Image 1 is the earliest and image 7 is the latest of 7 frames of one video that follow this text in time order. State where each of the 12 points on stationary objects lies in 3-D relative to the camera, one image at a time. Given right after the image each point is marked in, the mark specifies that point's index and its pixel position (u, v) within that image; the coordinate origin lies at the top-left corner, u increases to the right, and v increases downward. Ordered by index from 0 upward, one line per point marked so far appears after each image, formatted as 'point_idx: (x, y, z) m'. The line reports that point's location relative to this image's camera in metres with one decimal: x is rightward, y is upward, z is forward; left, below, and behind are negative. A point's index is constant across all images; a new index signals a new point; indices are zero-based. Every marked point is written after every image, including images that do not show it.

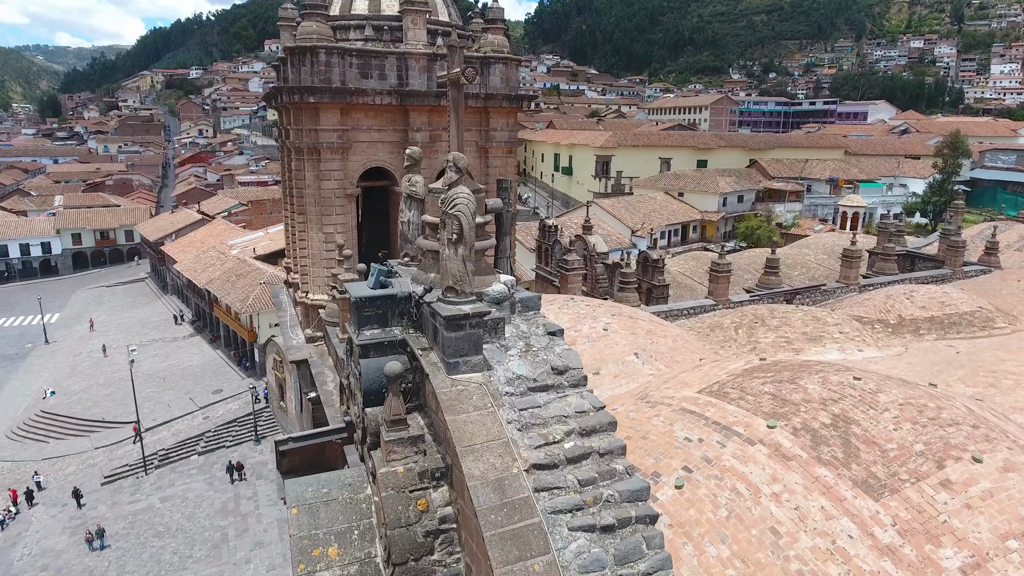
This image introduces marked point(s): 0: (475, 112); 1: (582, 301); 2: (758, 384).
0: (-0.7, +3.3, +15.9) m
1: (+1.3, -0.2, +14.8) m
2: (+2.4, -0.9, +8.4) m
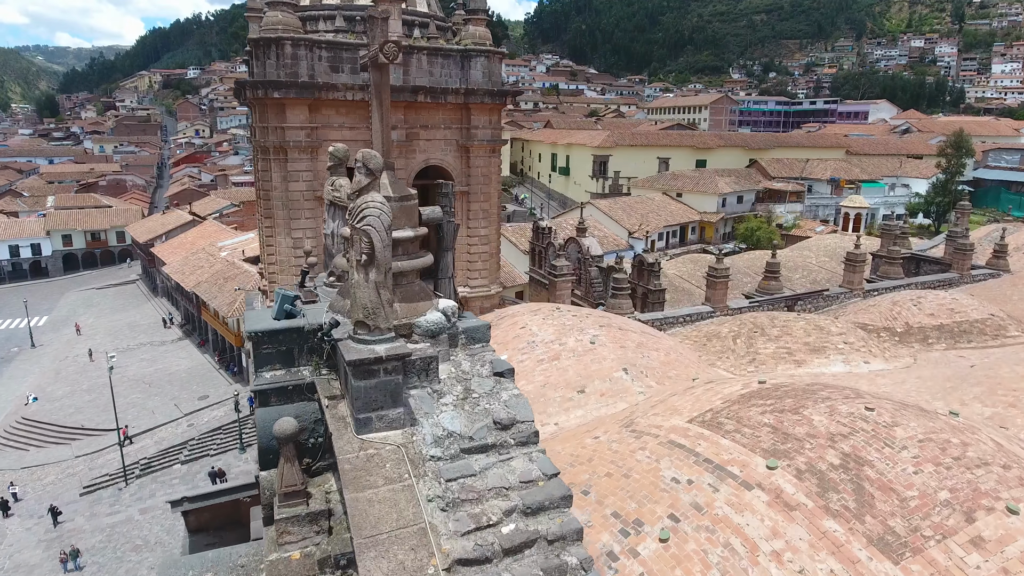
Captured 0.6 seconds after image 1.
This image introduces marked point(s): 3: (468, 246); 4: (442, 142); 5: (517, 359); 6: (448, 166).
0: (-1.0, +3.1, +14.9) m
1: (+1.0, -0.4, +13.8) m
2: (+2.1, -1.1, +7.4) m
3: (-0.8, +0.8, +15.7) m
4: (-1.2, +2.6, +15.0) m
5: (+0.1, -1.0, +12.3) m
6: (-1.2, +2.2, +15.2) m
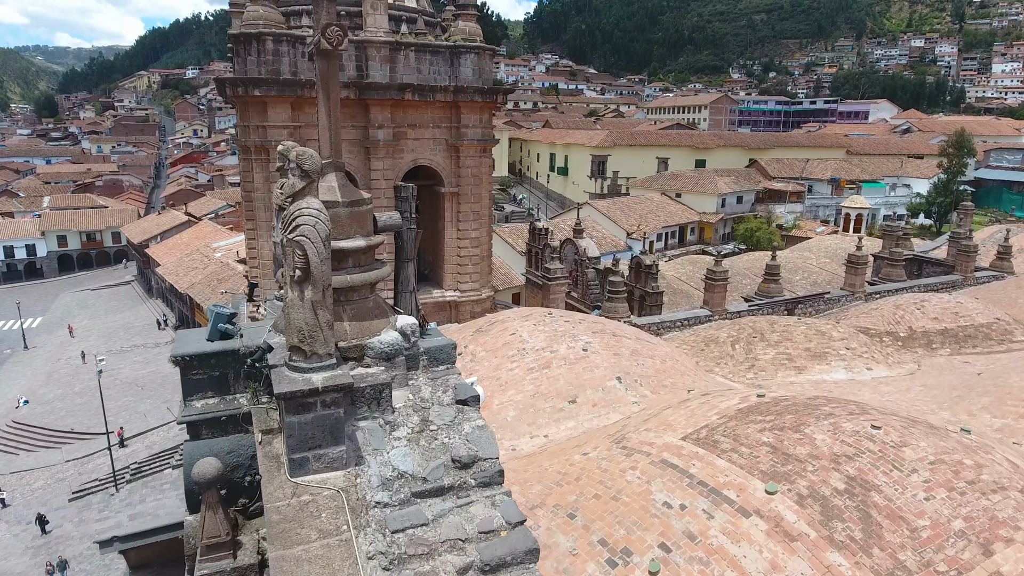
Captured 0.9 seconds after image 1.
0: (-1.1, +3.1, +14.4) m
1: (+0.8, -0.5, +13.3) m
2: (+2.0, -1.2, +6.9) m
3: (-1.0, +0.7, +15.2) m
4: (-1.4, +2.5, +14.6) m
5: (-0.1, -1.1, +11.8) m
6: (-1.3, +2.1, +14.7) m
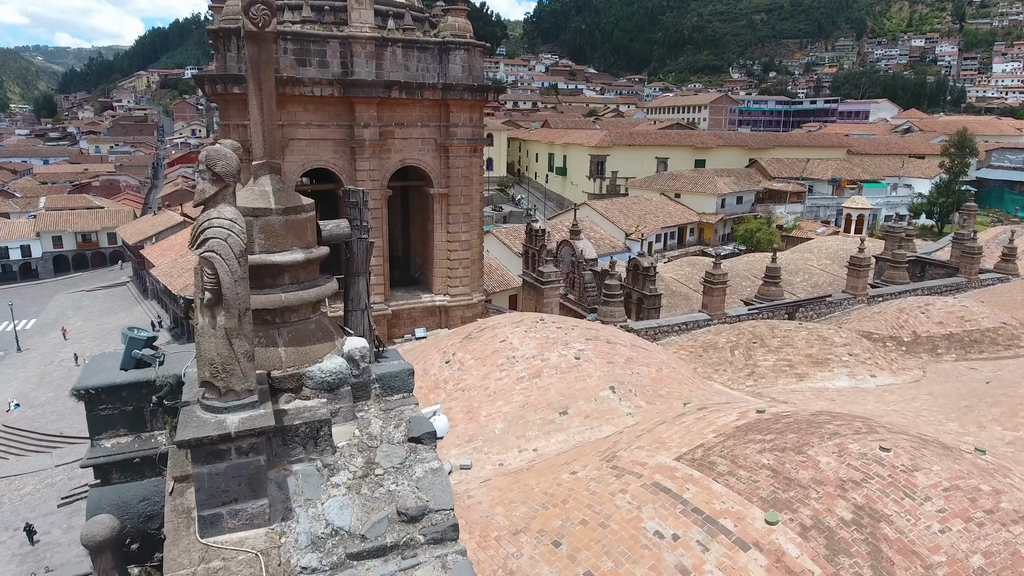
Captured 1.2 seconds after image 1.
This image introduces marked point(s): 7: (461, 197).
0: (-1.3, +3.0, +13.9) m
1: (+0.7, -0.5, +12.9) m
2: (+1.8, -1.2, +6.4) m
3: (-1.1, +0.6, +14.8) m
4: (-1.5, +2.4, +14.1) m
5: (-0.2, -1.2, +11.3) m
6: (-1.5, +2.0, +14.2) m
7: (-0.9, +1.5, +14.6) m
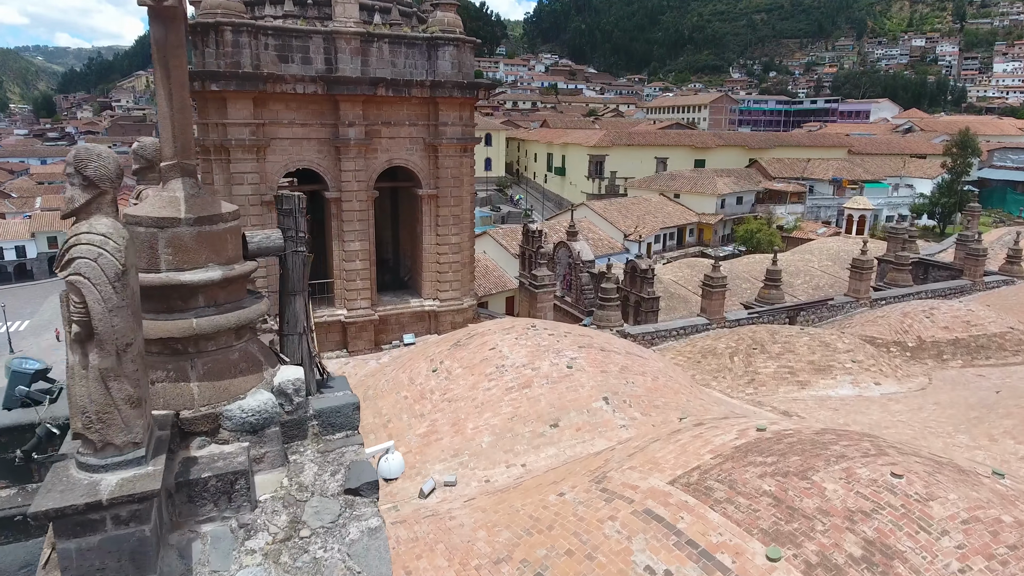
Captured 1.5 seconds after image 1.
0: (-1.4, +2.9, +13.4) m
1: (+0.5, -0.6, +12.4) m
2: (+1.7, -1.3, +5.9) m
3: (-1.2, +0.6, +14.3) m
4: (-1.7, +2.3, +13.6) m
5: (-0.4, -1.2, +10.8) m
6: (-1.6, +1.9, +13.8) m
7: (-1.0, +1.5, +14.1) m
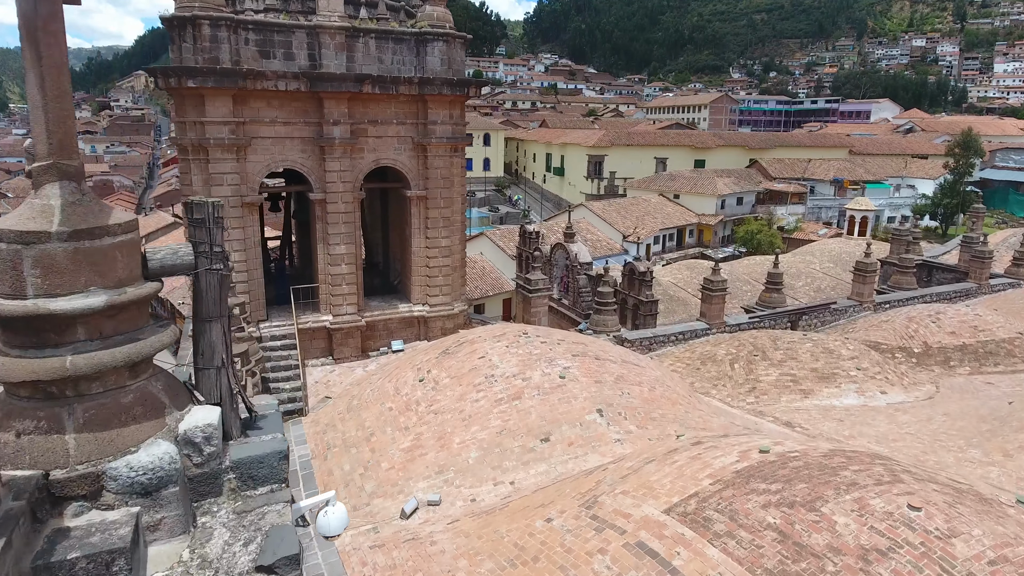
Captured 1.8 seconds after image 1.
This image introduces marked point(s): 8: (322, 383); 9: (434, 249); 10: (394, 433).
0: (-1.6, +2.8, +12.9) m
1: (+0.4, -0.7, +11.9) m
2: (+1.5, -1.4, +5.4) m
3: (-1.4, +0.5, +13.8) m
4: (-1.8, +2.3, +13.1) m
5: (-0.5, -1.3, +10.3) m
6: (-1.7, +1.9, +13.2) m
7: (-1.1, +1.4, +13.6) m
8: (-2.8, -1.4, +12.6) m
9: (-1.2, +0.6, +13.7) m
10: (-1.4, -1.7, +10.0) m
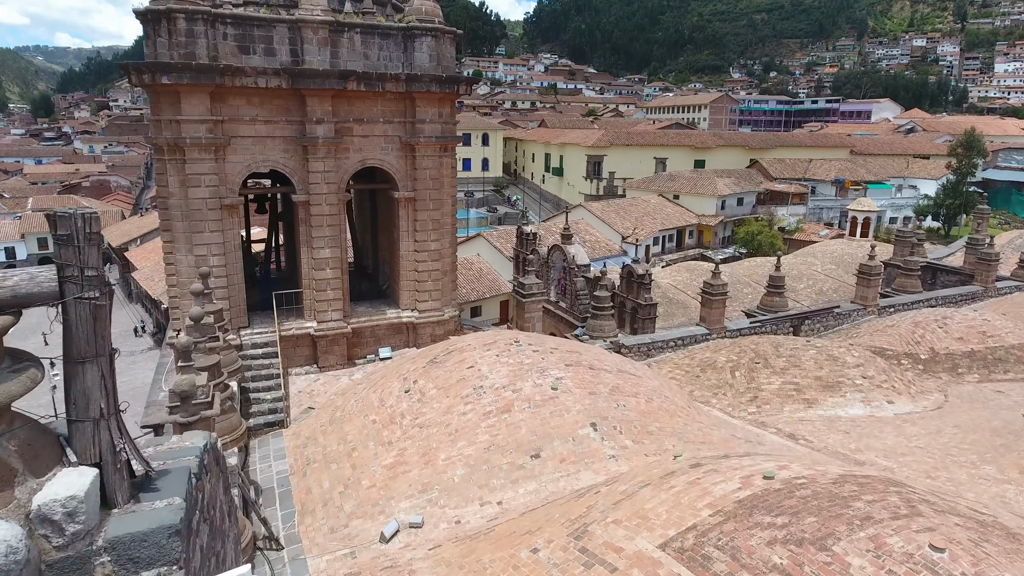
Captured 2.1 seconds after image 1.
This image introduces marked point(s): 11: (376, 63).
0: (-1.7, +2.8, +12.4) m
1: (+0.3, -0.8, +11.3) m
2: (+1.4, -1.5, +4.9) m
3: (-1.5, +0.4, +13.2) m
4: (-1.9, +2.2, +12.6) m
5: (-0.6, -1.4, +9.8) m
6: (-1.8, +1.8, +12.7) m
7: (-1.3, +1.3, +13.1) m
8: (-2.9, -1.5, +12.1) m
9: (-1.4, +0.5, +13.2) m
10: (-1.5, -1.8, +9.5) m
11: (-1.9, +3.2, +12.1) m
